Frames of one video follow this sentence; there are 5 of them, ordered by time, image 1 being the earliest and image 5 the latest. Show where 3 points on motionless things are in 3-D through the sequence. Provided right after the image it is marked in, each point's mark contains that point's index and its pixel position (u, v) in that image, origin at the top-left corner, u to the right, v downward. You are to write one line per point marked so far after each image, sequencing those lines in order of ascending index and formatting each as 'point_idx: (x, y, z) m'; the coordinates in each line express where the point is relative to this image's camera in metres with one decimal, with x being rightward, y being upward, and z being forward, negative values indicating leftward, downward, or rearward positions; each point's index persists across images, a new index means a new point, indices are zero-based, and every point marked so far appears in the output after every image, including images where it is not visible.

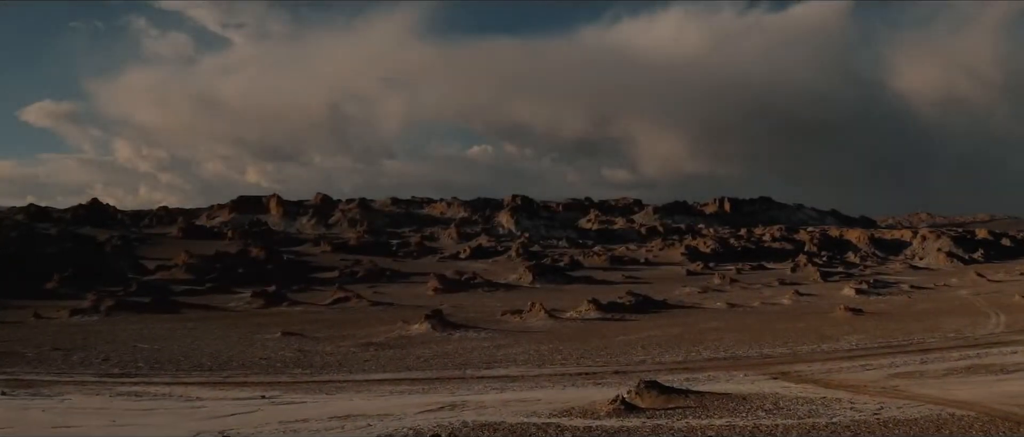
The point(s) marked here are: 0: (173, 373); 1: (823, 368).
0: (-6.9, -3.2, +16.6) m
1: (+6.0, -2.9, +15.8) m
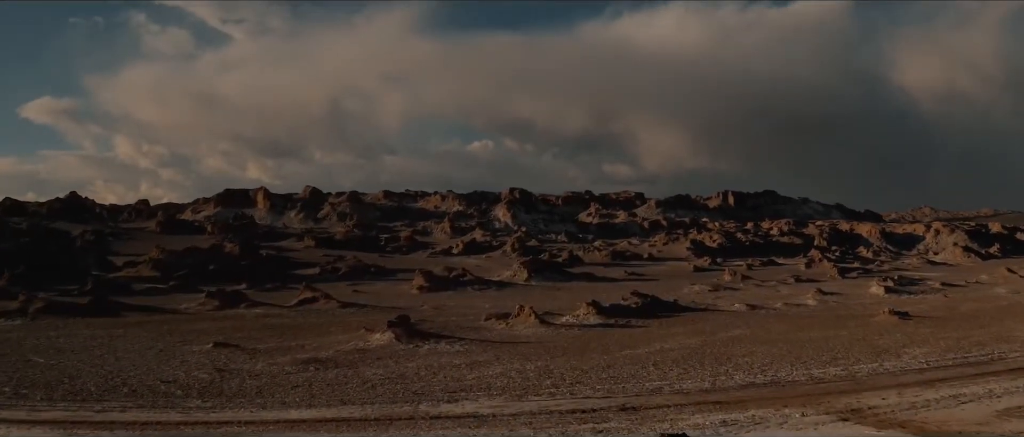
0: (-7.4, -2.9, +12.5) m
1: (+5.6, -2.6, +11.7) m
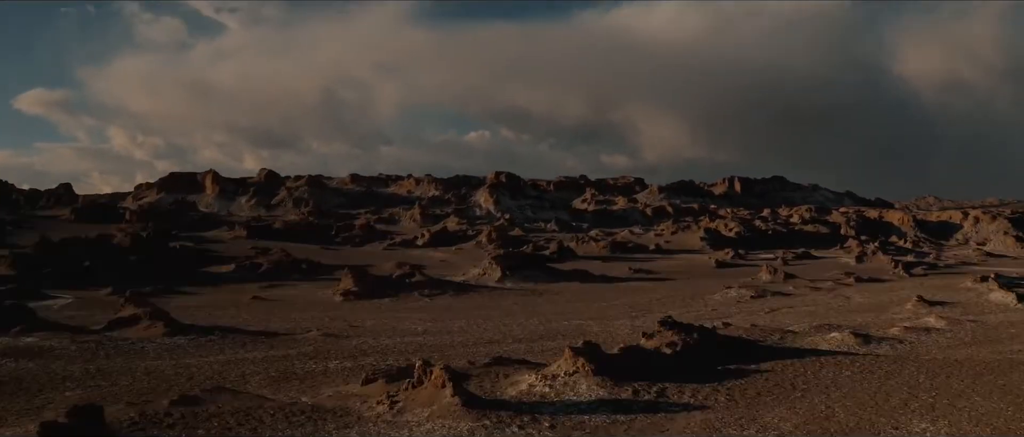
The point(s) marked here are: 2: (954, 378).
0: (-8.7, -2.4, +0.6) m
1: (+4.3, -2.1, -0.2) m
2: (+6.6, -2.3, +12.3) m
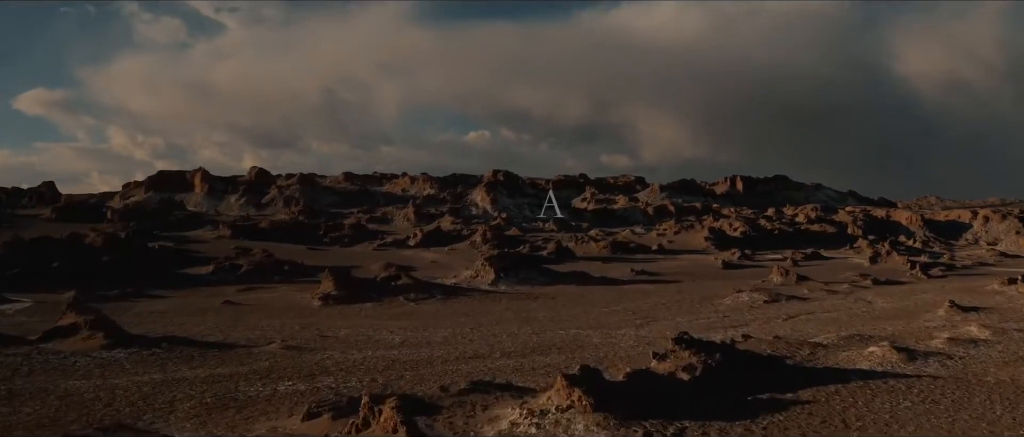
0: (-8.9, -2.3, -1.7) m
1: (+4.1, -2.0, -2.5) m
2: (+6.4, -2.3, +10.0) m
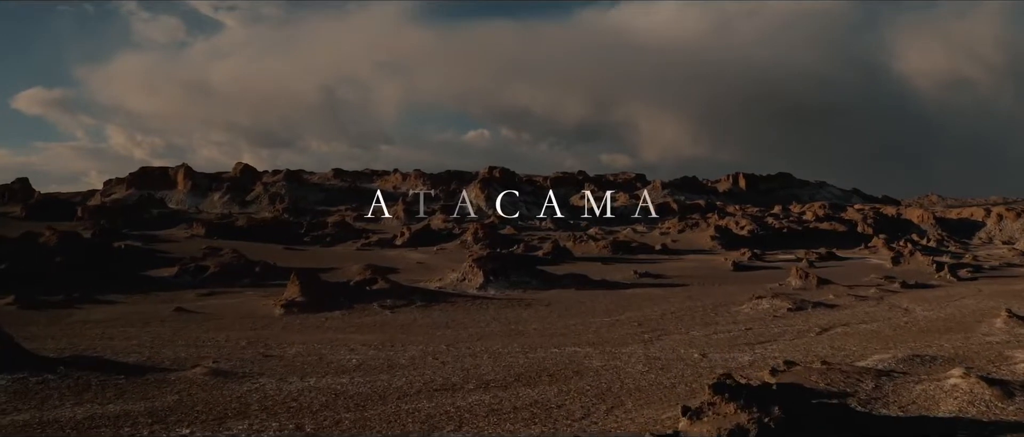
0: (-9.2, -2.3, -5.0) m
1: (+3.7, -2.0, -5.8) m
2: (+6.1, -2.2, +6.7) m
